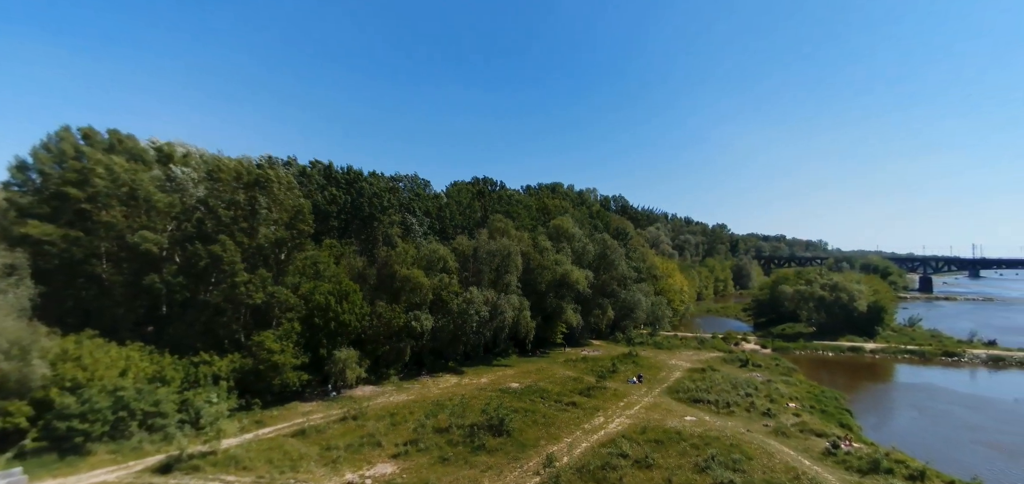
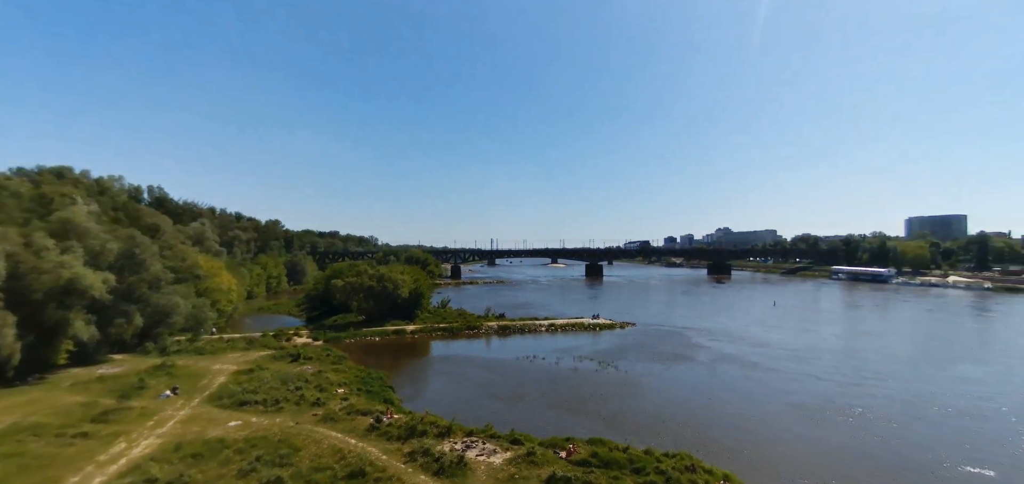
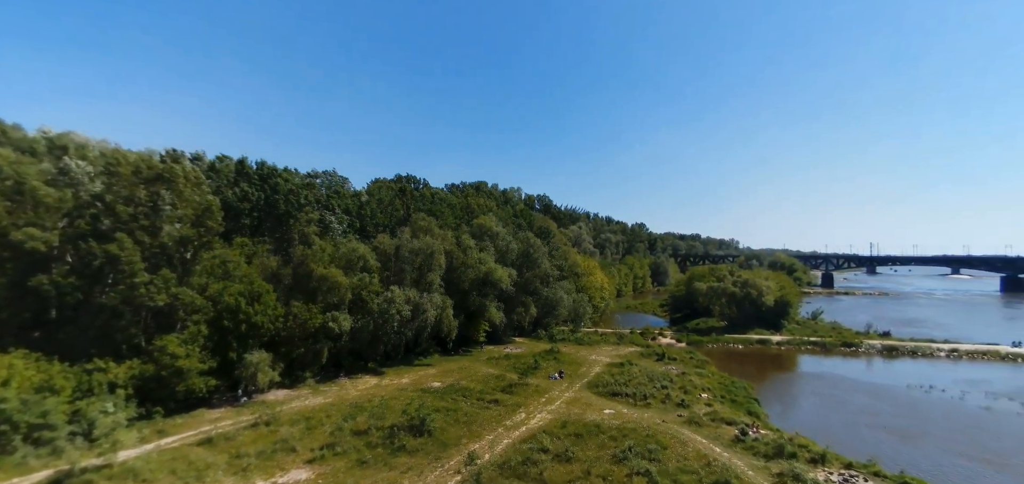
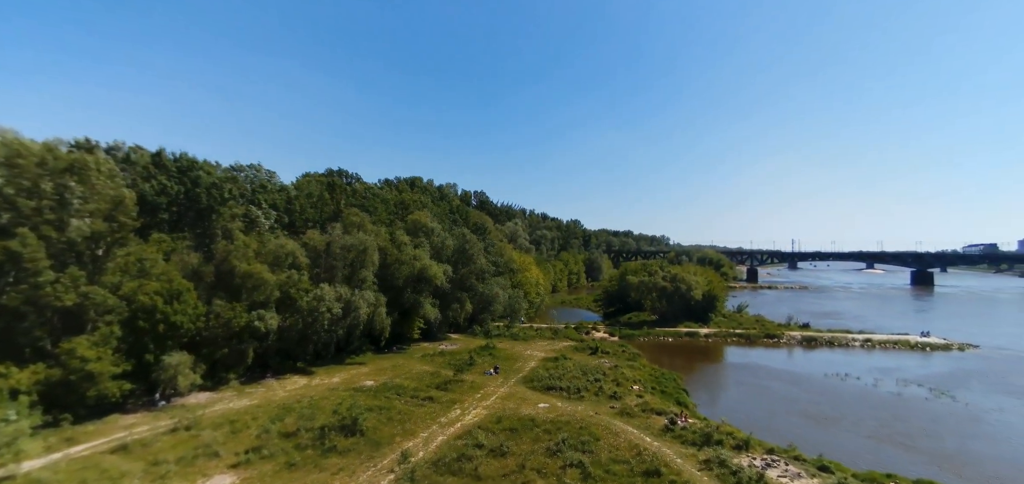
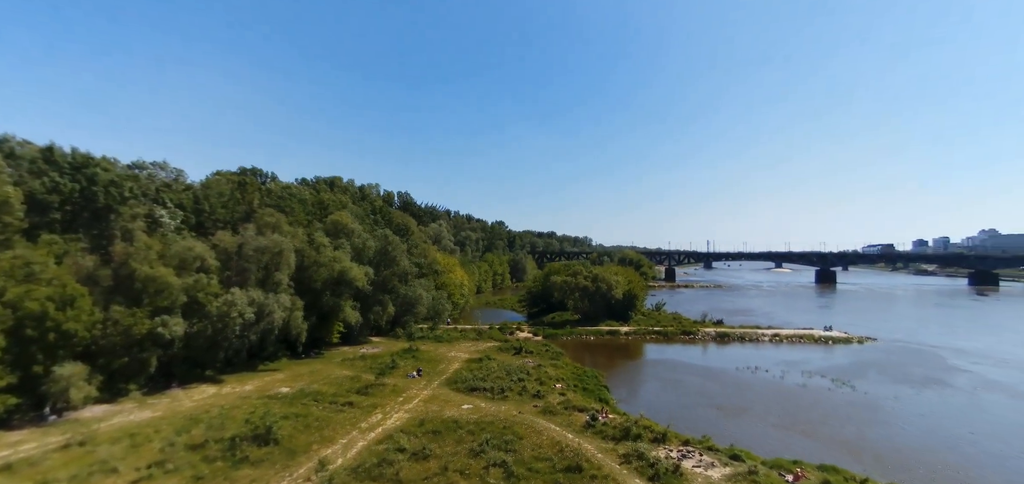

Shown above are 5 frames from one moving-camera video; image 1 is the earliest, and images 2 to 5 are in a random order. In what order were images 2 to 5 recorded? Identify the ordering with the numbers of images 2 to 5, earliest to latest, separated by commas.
3, 4, 5, 2
